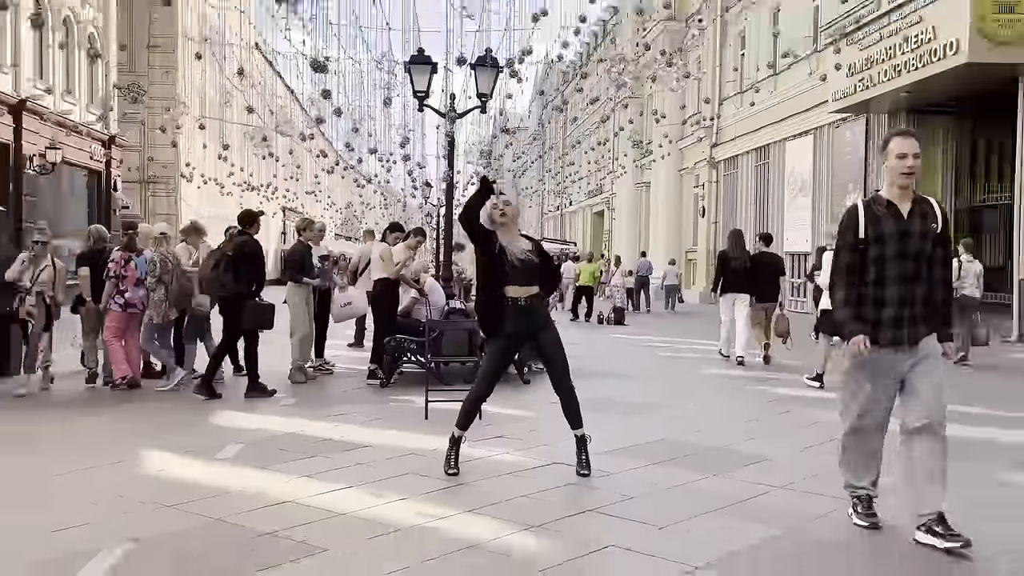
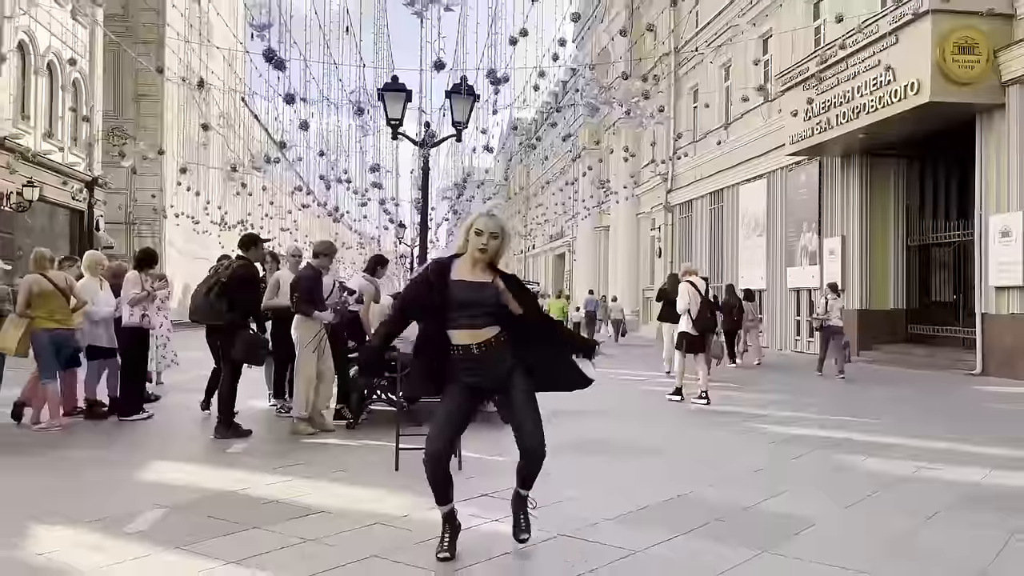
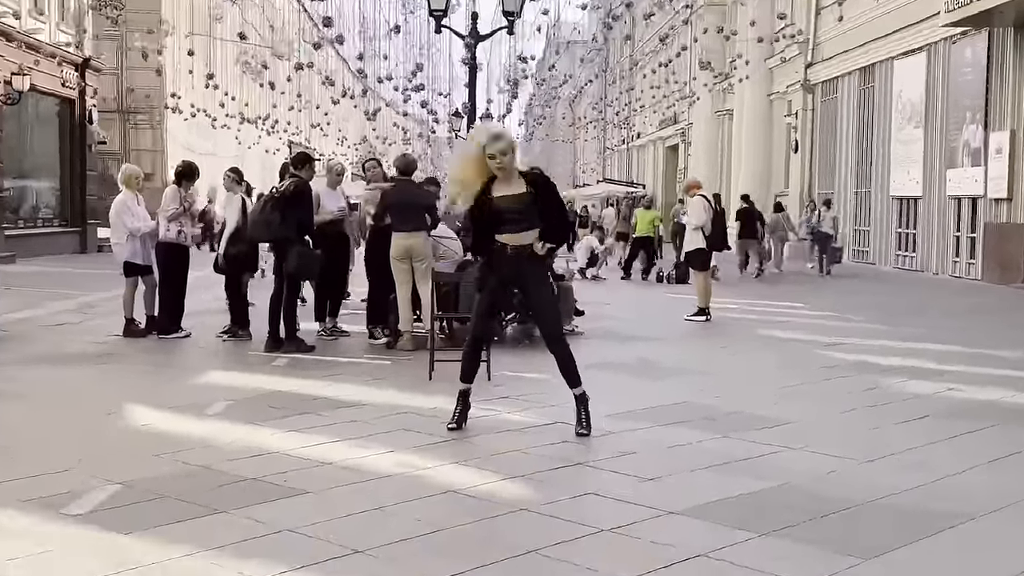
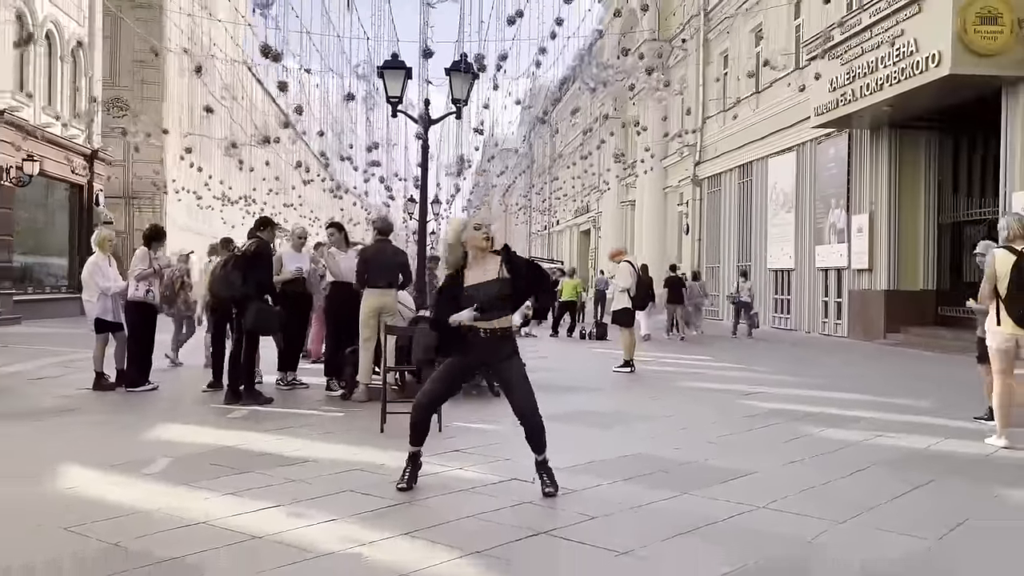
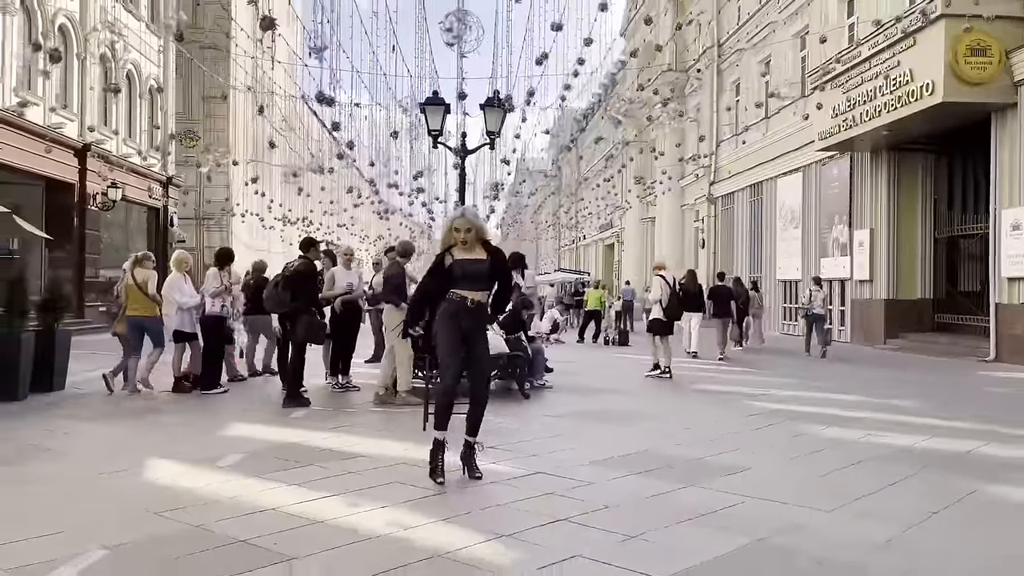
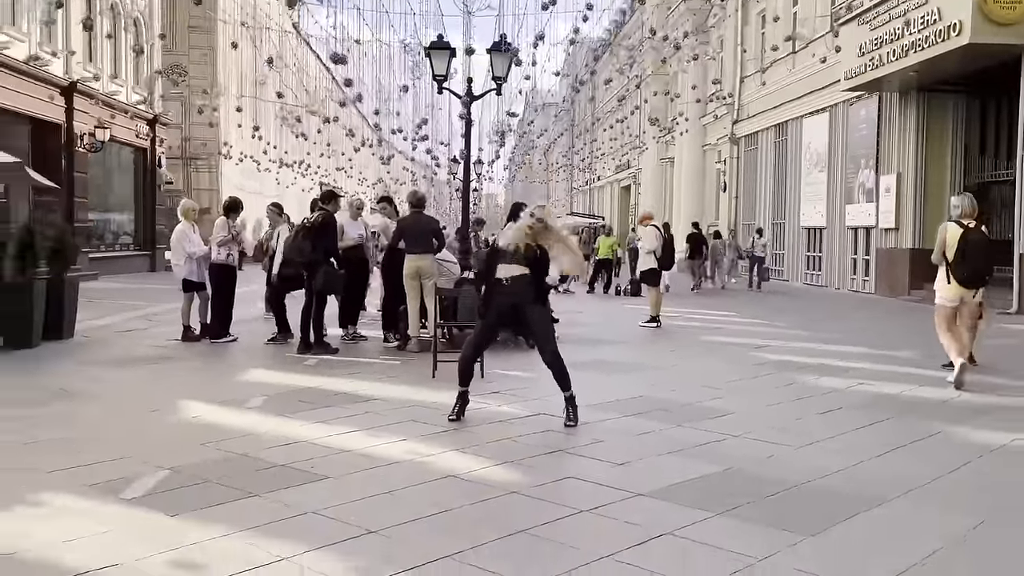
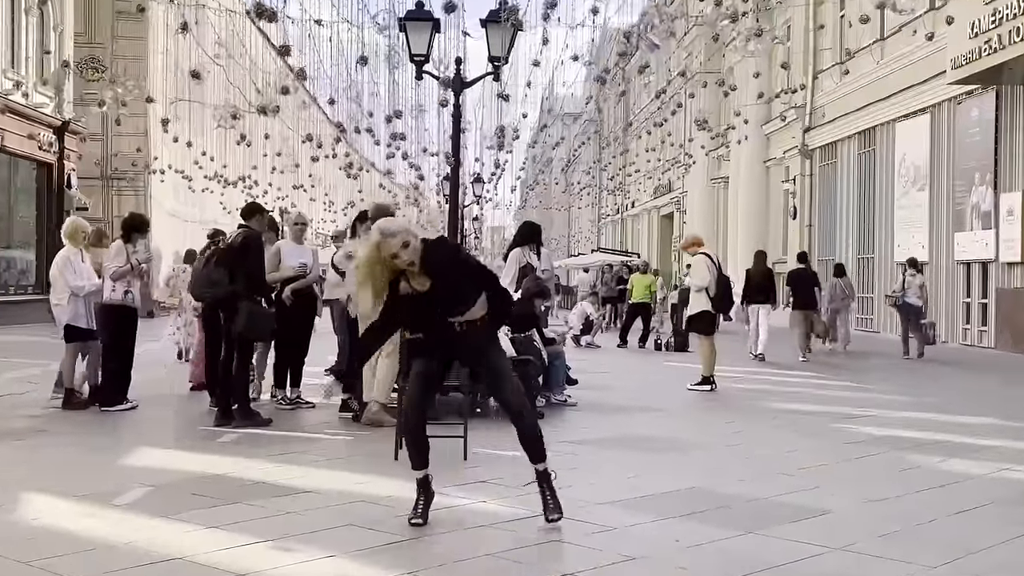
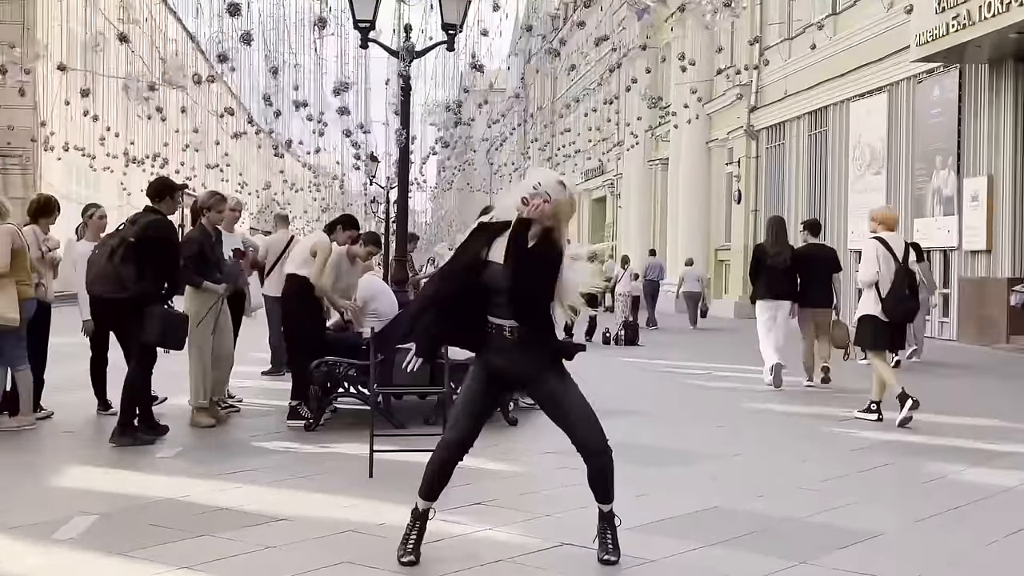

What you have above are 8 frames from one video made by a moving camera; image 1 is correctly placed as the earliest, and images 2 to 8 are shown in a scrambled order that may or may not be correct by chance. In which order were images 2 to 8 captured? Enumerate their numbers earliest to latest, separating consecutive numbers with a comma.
8, 2, 5, 7, 4, 6, 3
